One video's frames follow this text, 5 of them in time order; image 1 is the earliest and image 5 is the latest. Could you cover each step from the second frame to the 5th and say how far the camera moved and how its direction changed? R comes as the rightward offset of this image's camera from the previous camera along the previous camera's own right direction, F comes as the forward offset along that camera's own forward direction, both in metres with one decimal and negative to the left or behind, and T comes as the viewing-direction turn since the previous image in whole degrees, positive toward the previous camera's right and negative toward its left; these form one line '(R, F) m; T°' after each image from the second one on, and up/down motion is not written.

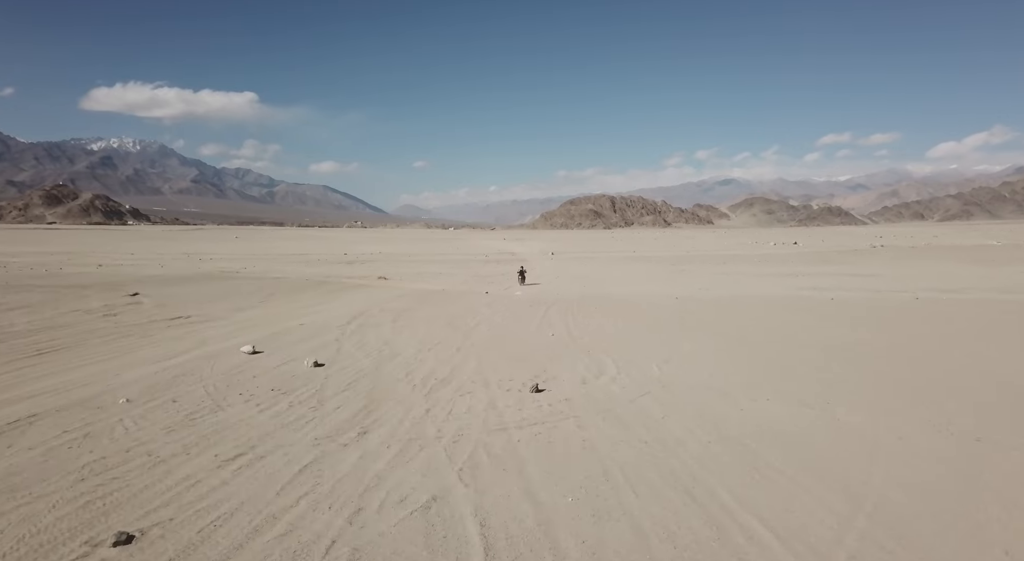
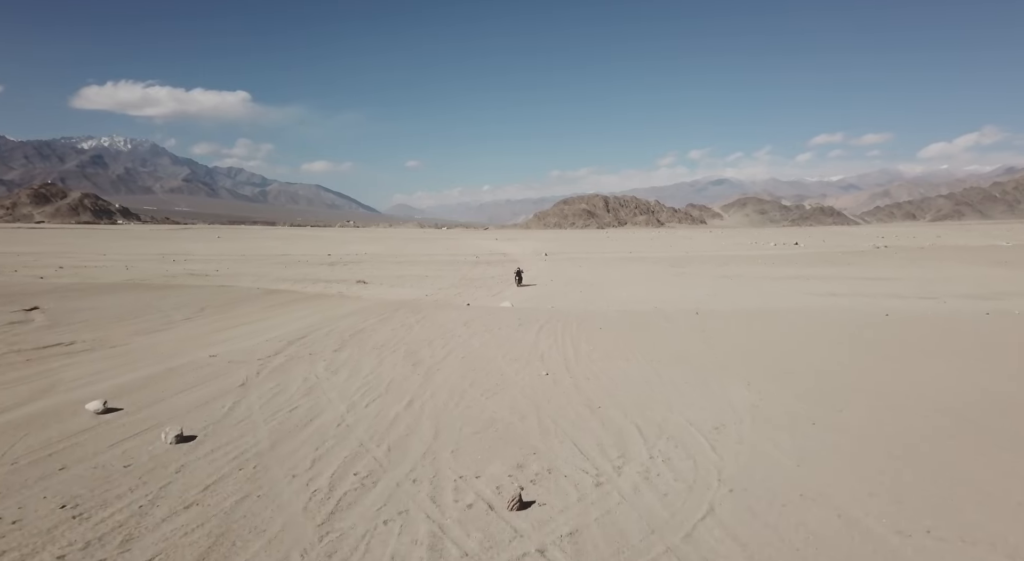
(+0.2, +2.3) m; +1°
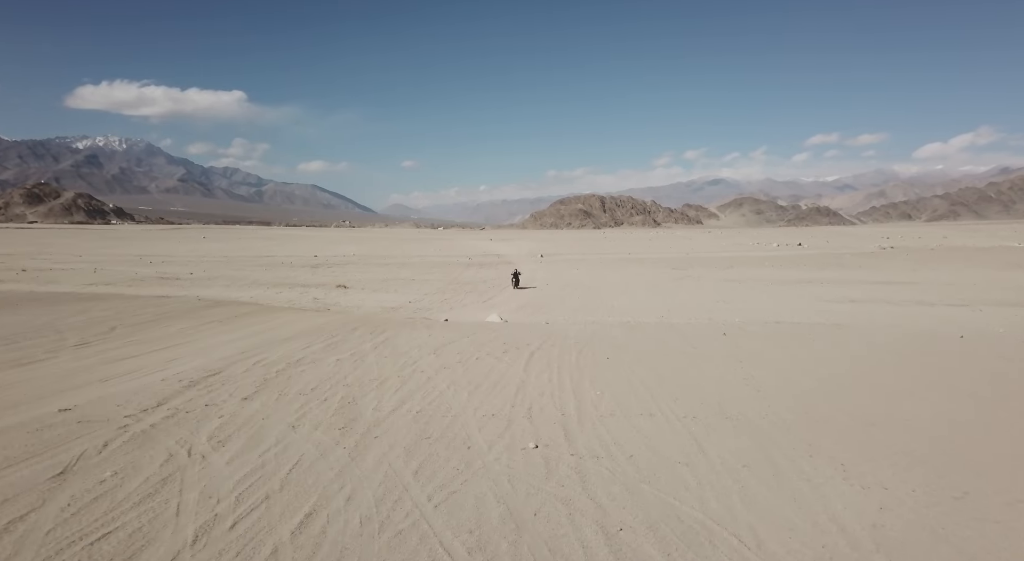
(+0.2, +2.0) m; 0°
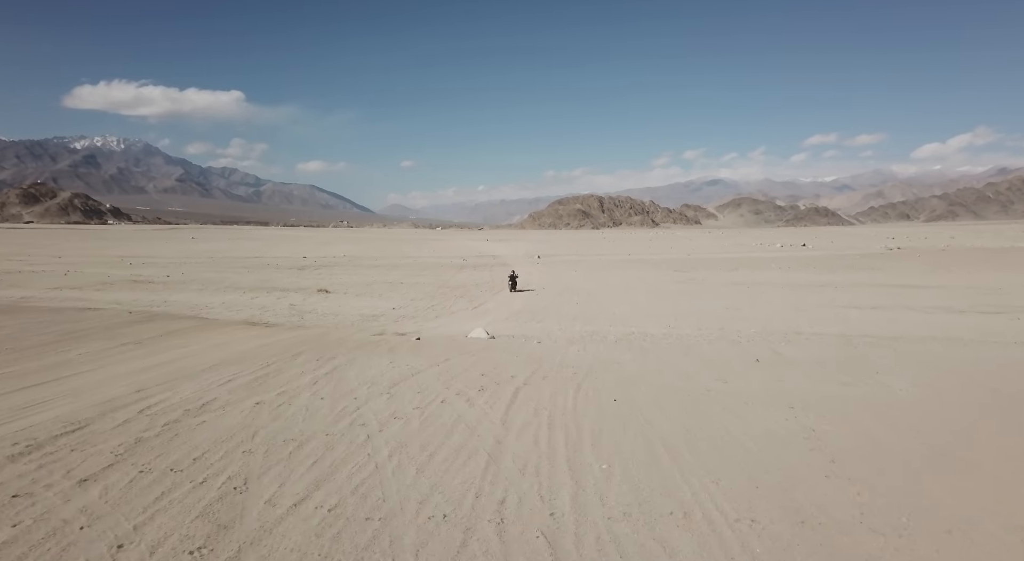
(+0.2, +1.7) m; 0°
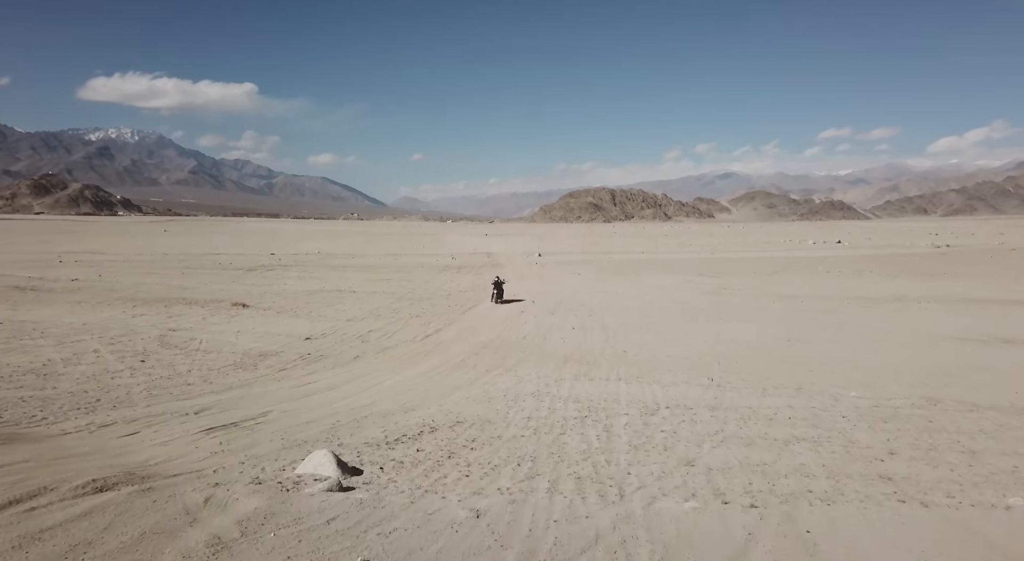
(+1.1, +6.3) m; -1°
